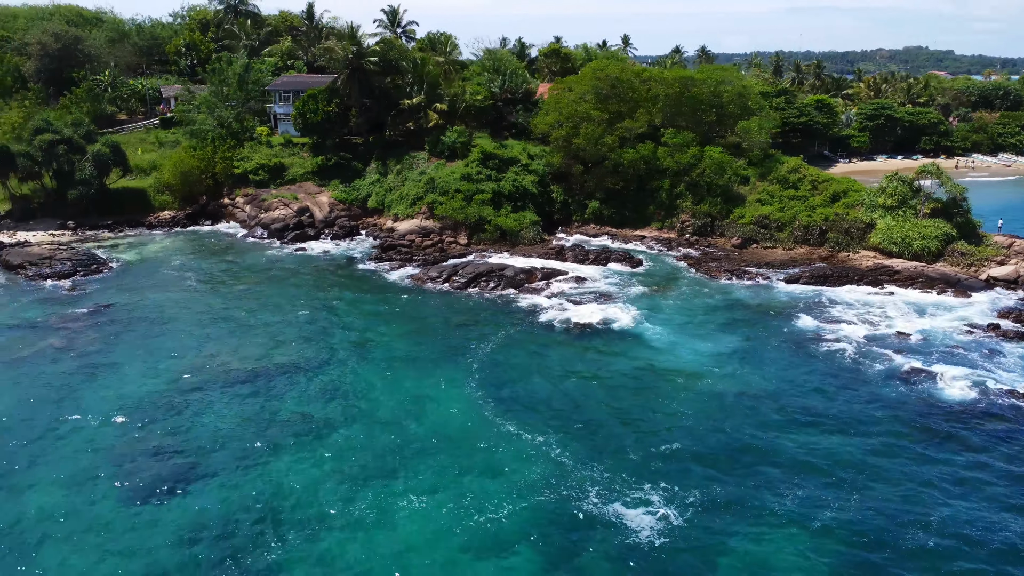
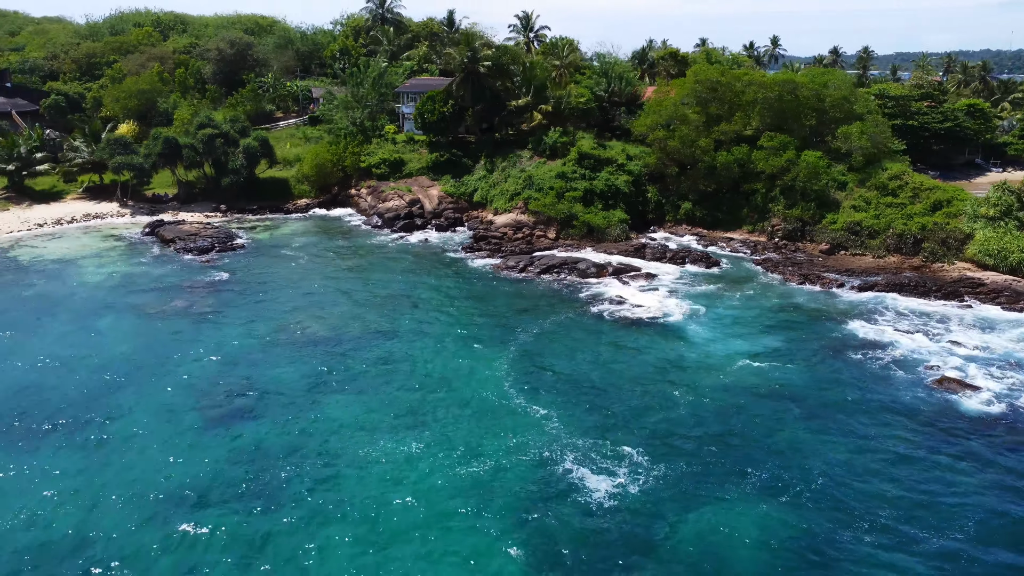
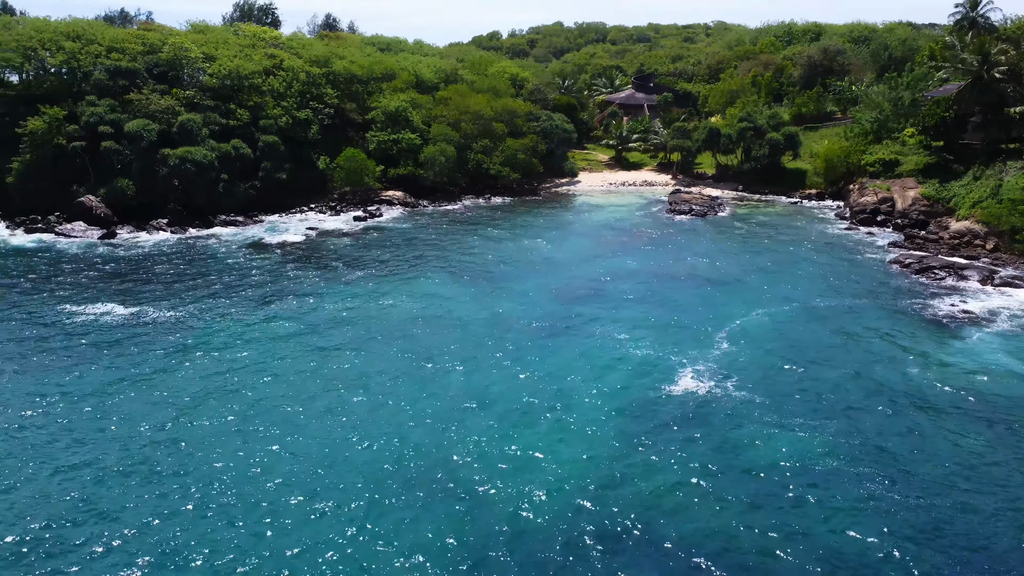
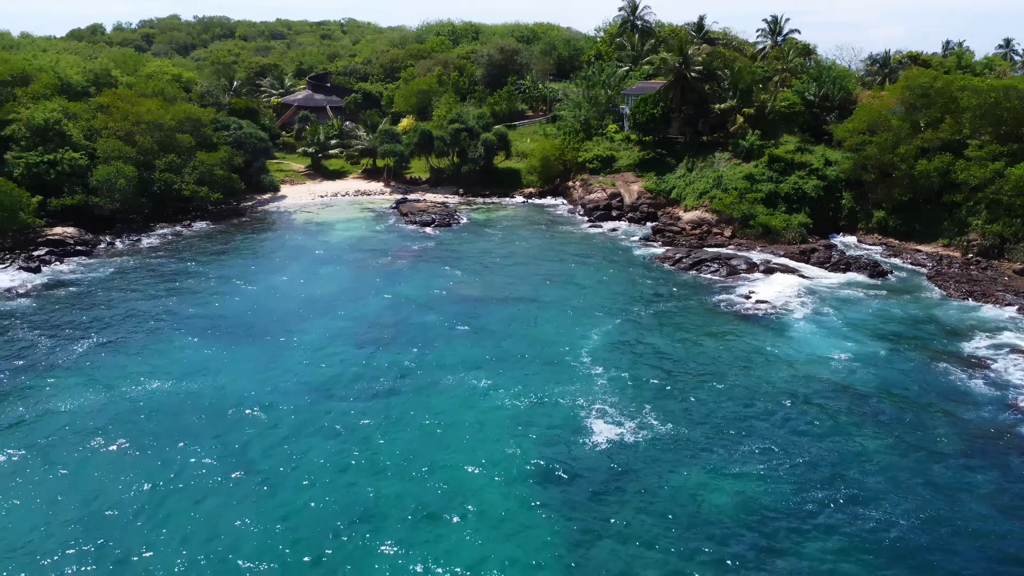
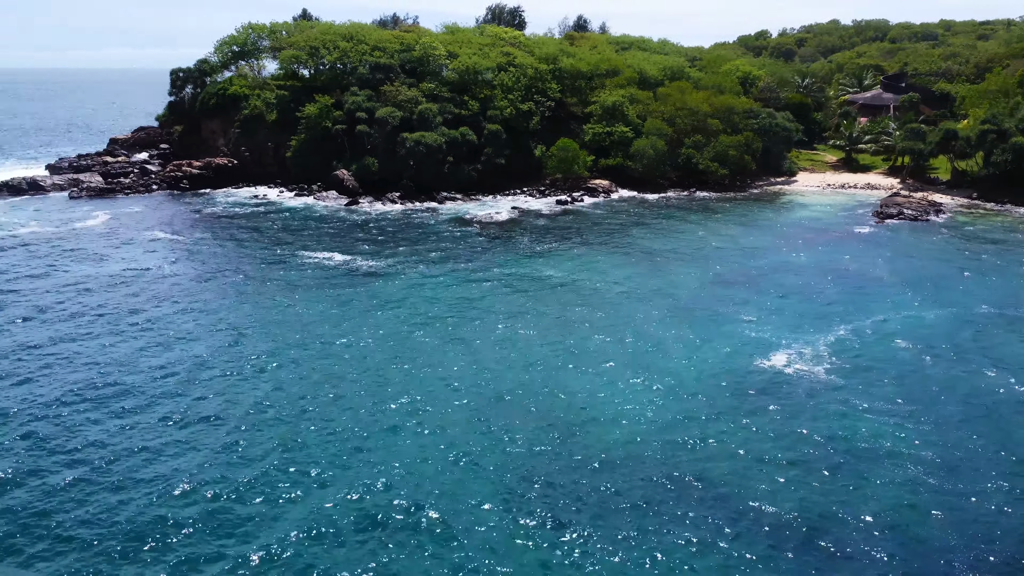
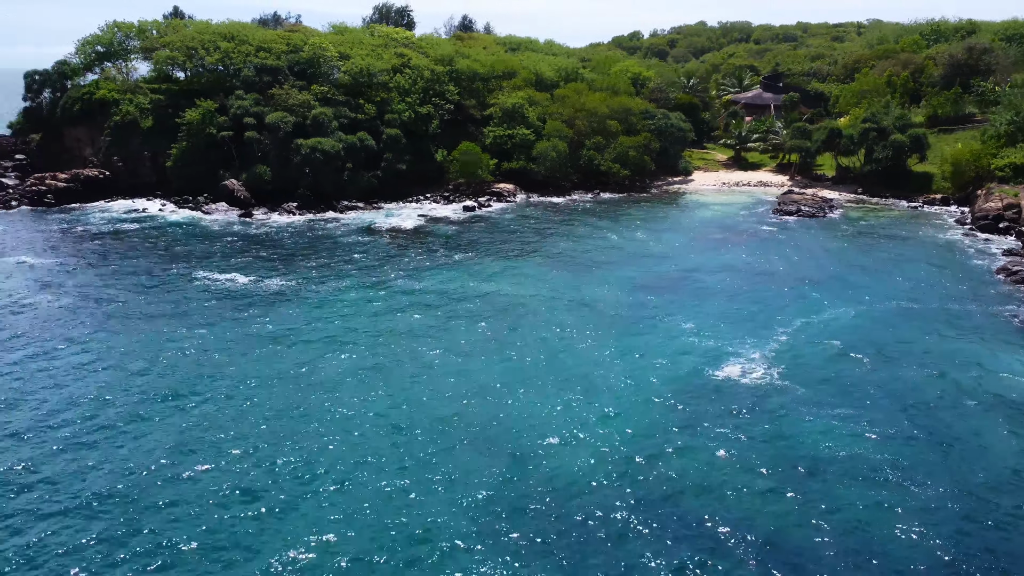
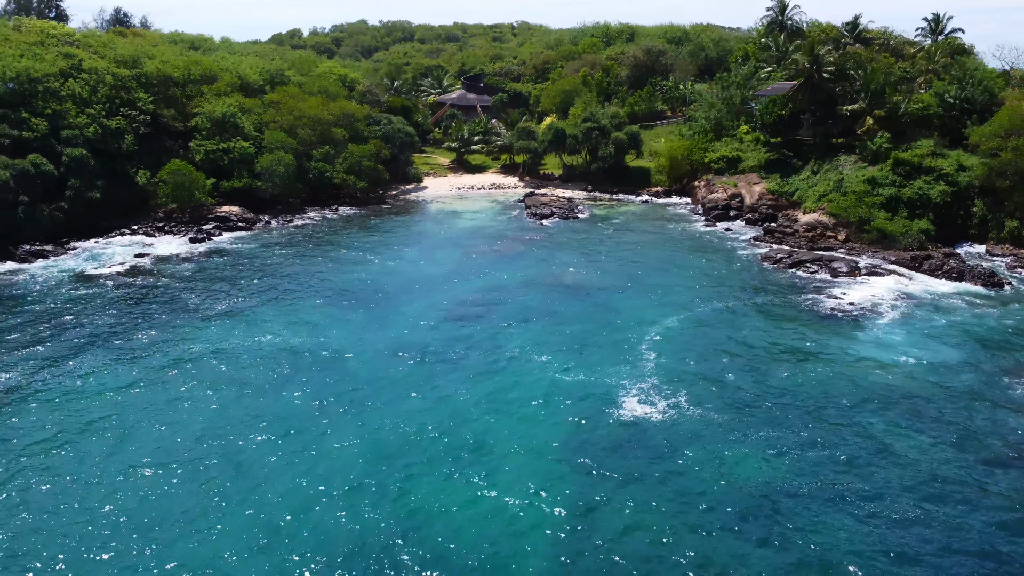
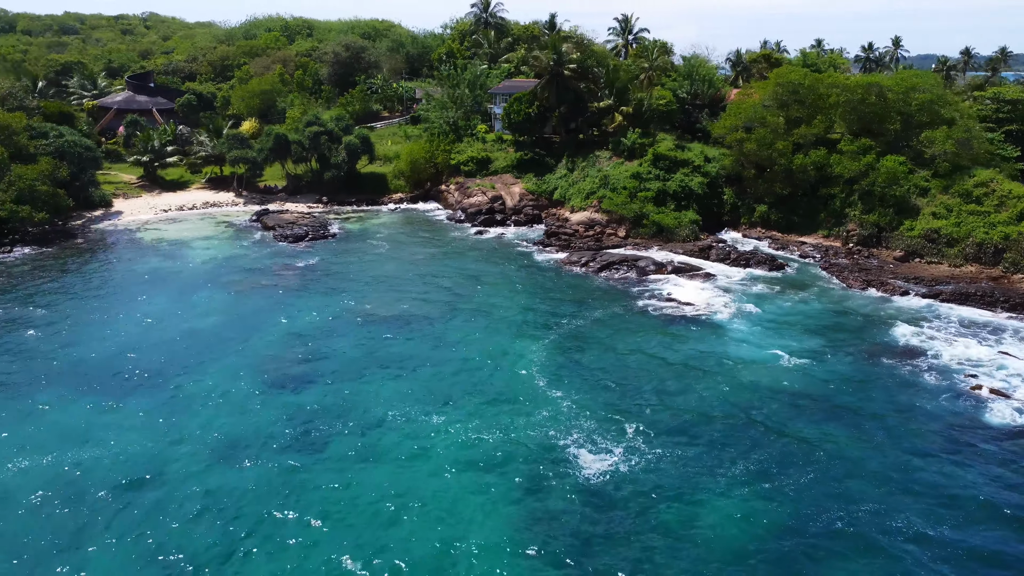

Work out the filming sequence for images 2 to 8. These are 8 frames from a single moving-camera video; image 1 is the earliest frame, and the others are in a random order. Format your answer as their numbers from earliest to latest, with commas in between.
2, 8, 4, 7, 3, 6, 5
